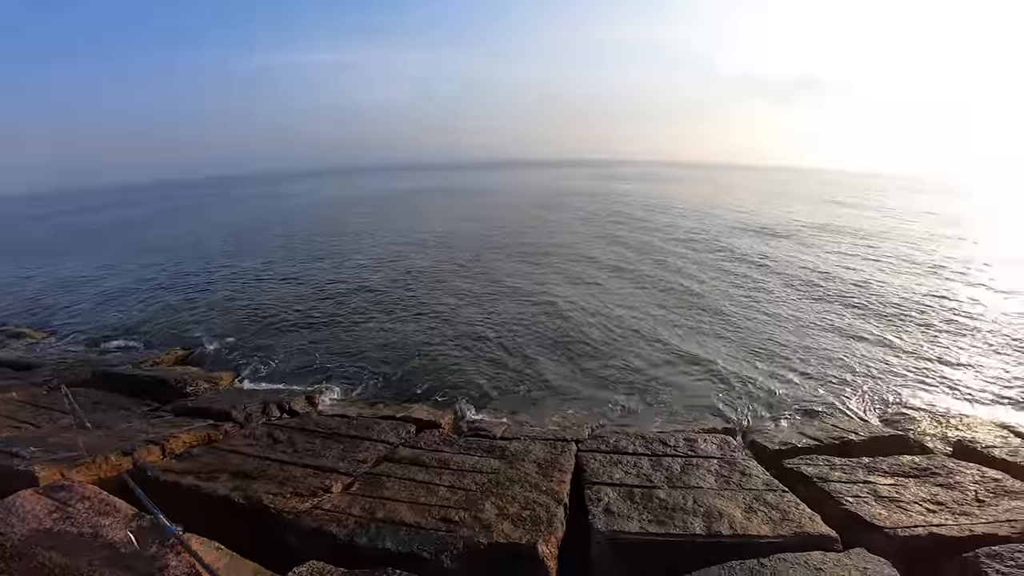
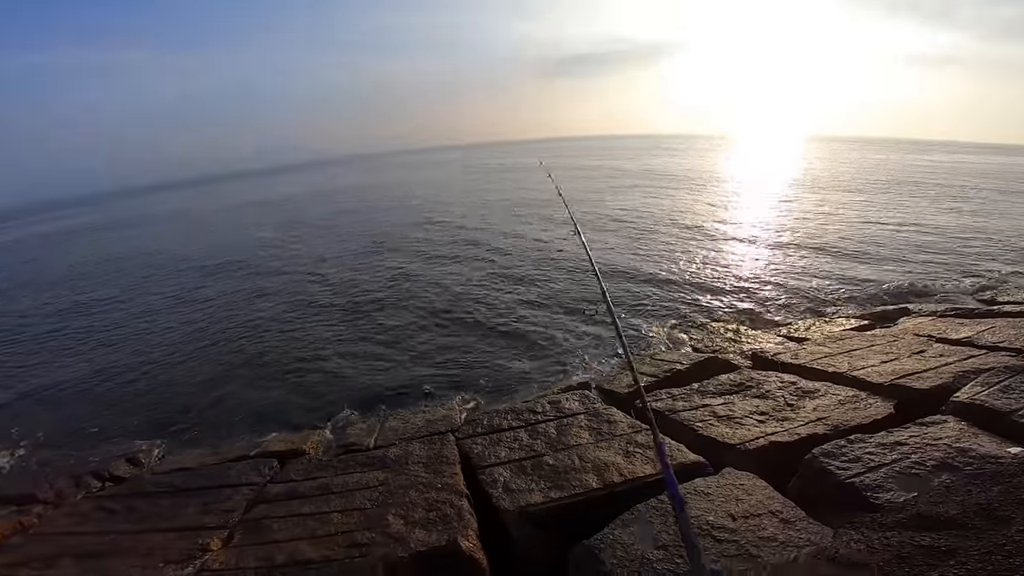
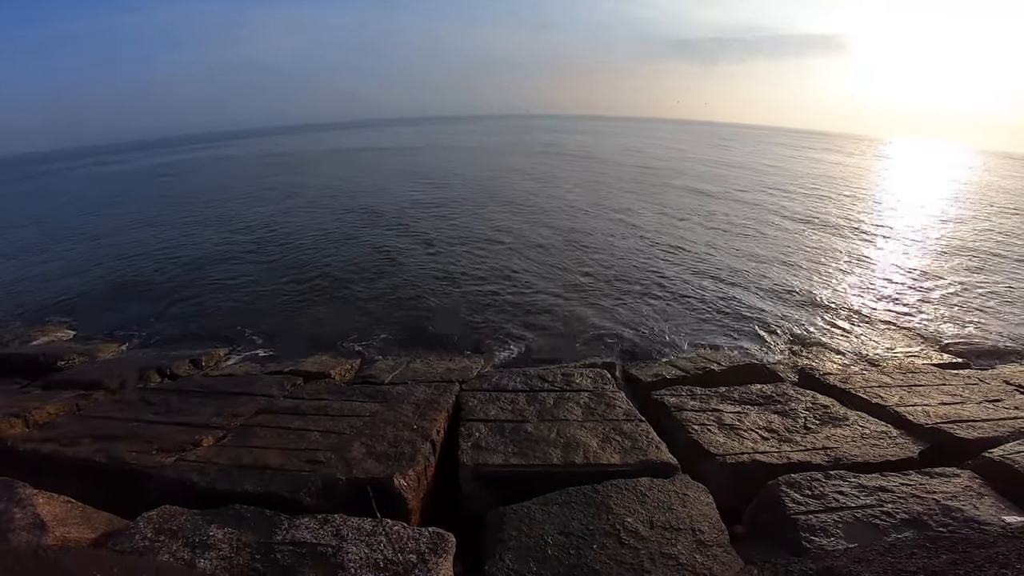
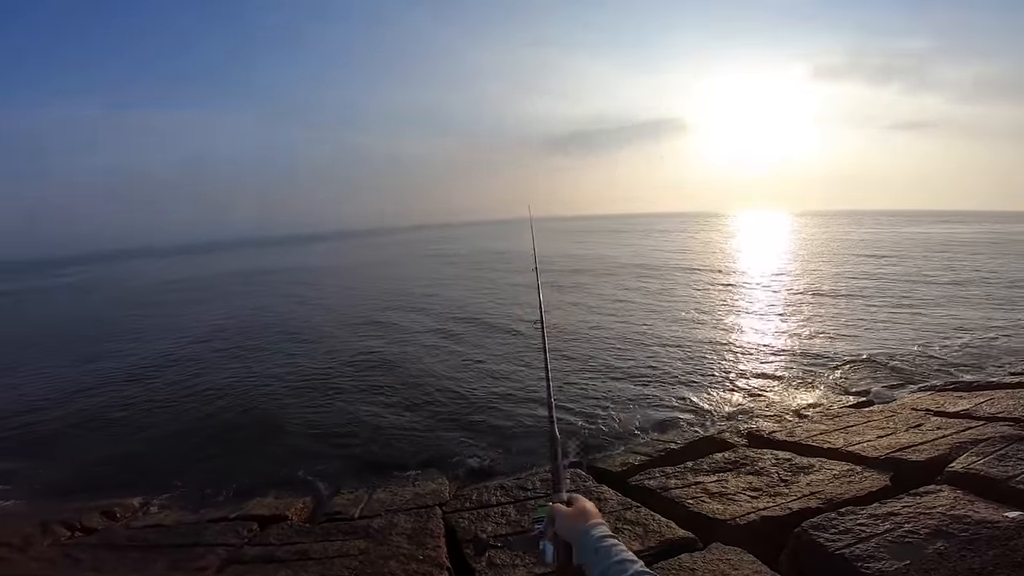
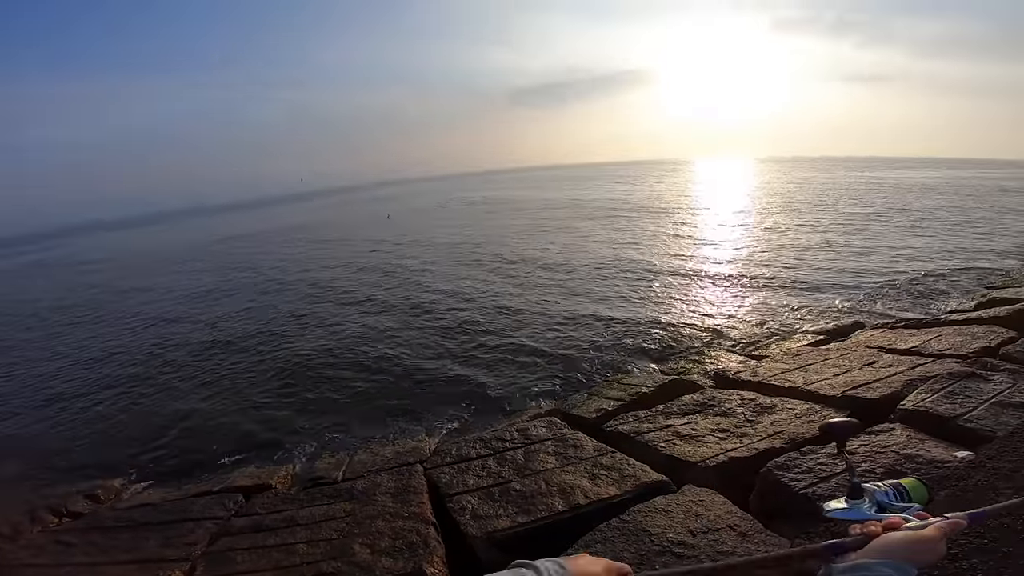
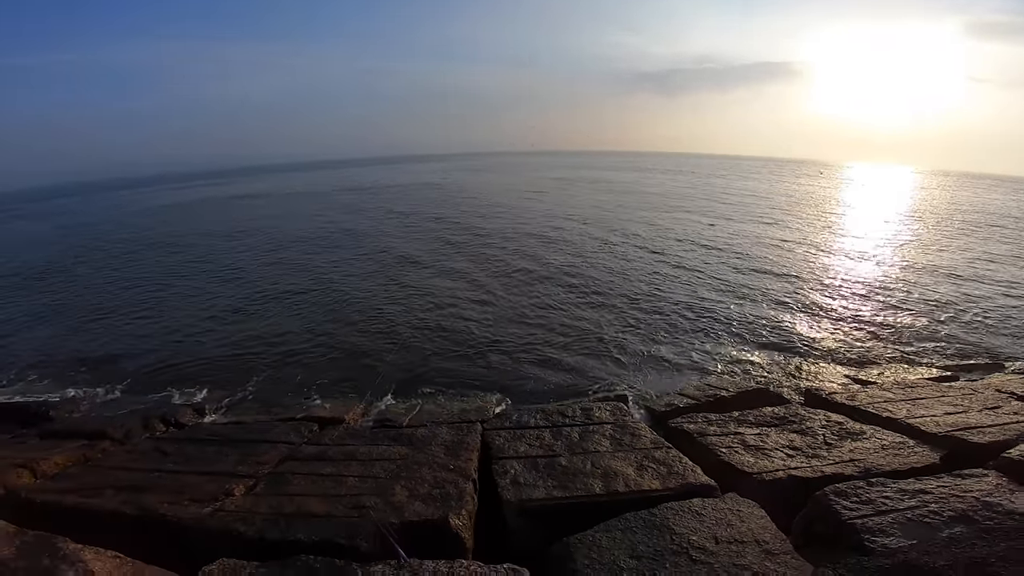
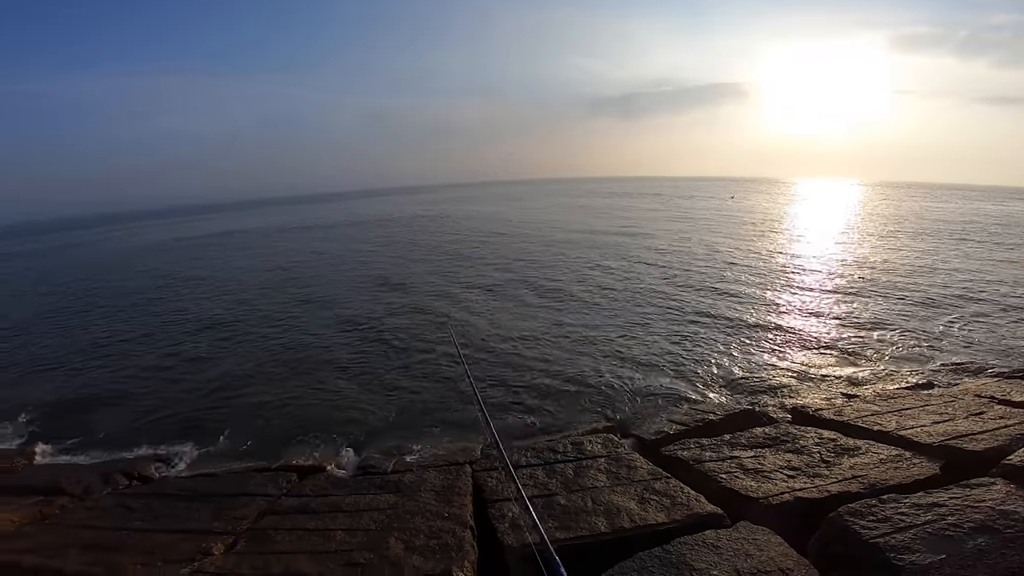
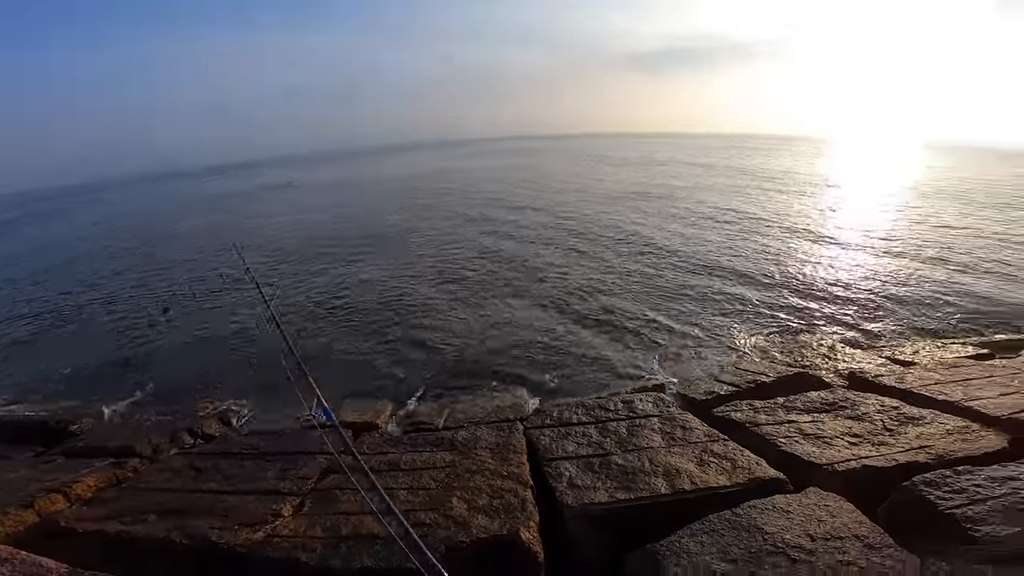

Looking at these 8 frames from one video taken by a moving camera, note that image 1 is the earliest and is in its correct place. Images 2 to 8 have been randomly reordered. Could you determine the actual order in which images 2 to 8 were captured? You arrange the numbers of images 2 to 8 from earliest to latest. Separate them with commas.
8, 2, 5, 4, 7, 6, 3
